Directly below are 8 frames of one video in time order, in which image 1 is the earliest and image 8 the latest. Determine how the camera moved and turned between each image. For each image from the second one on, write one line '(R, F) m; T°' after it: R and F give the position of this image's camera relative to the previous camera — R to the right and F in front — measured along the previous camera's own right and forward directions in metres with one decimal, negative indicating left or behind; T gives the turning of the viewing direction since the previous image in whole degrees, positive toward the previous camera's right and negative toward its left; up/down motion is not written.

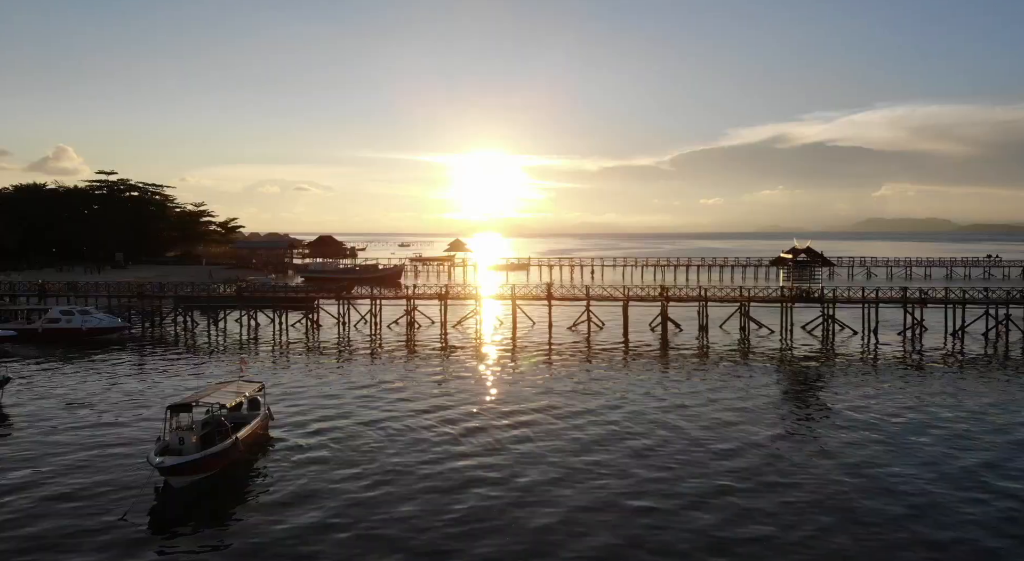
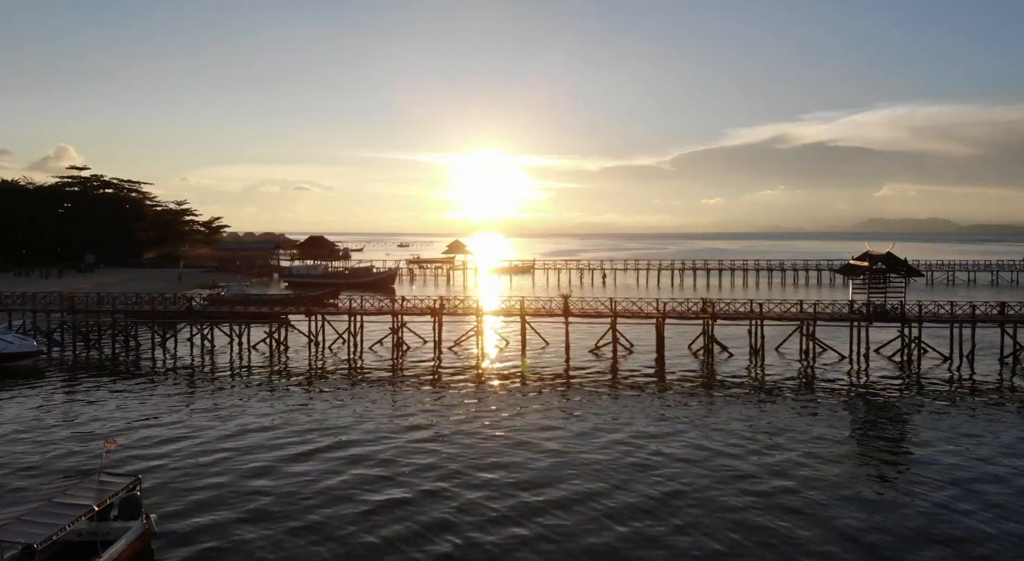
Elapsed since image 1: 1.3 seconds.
(-0.5, +9.8) m; 0°
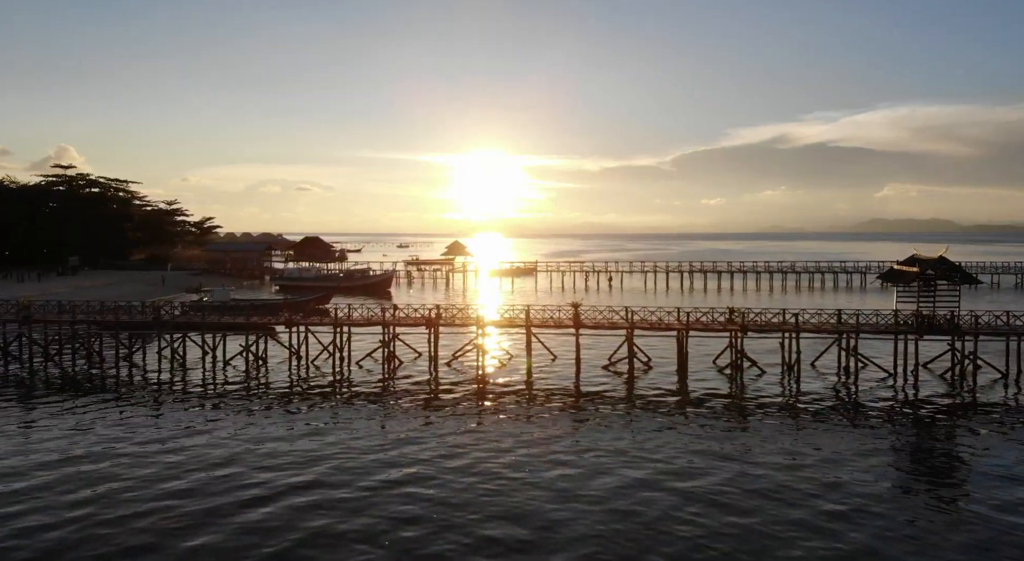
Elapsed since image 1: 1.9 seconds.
(-0.2, +4.7) m; 0°
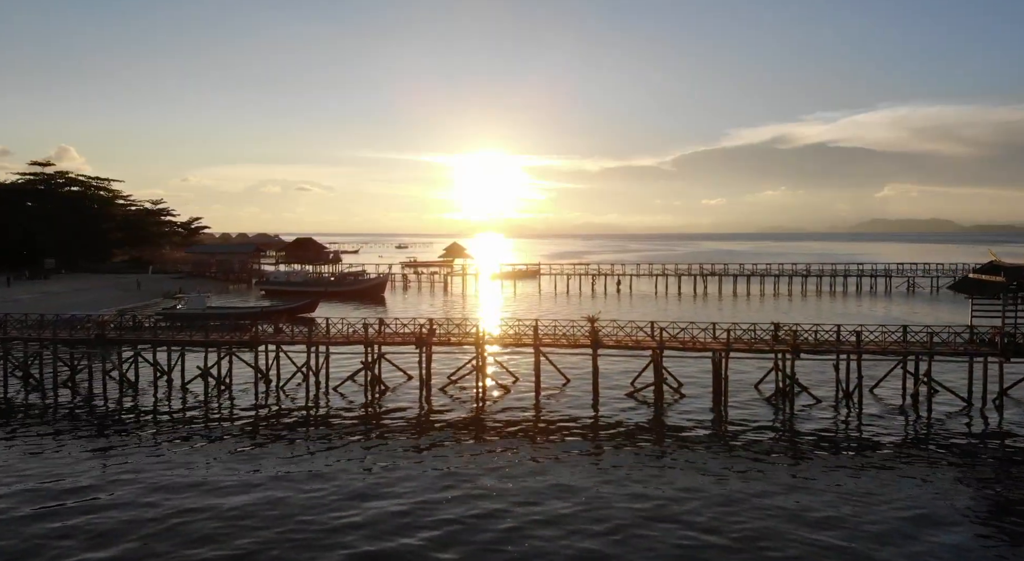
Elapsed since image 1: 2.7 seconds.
(-0.2, +6.1) m; 0°
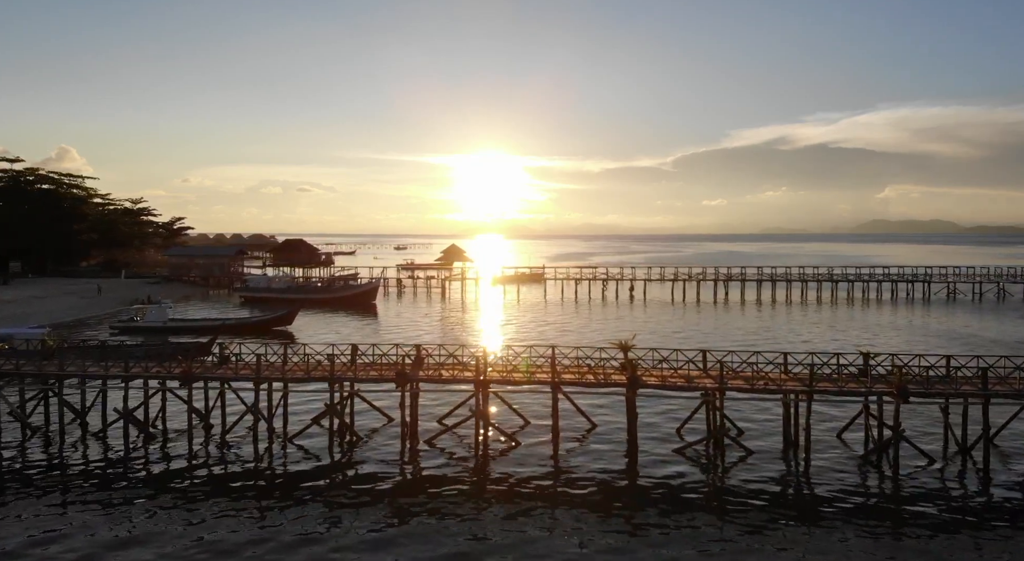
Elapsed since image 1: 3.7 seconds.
(-0.3, +8.0) m; 0°
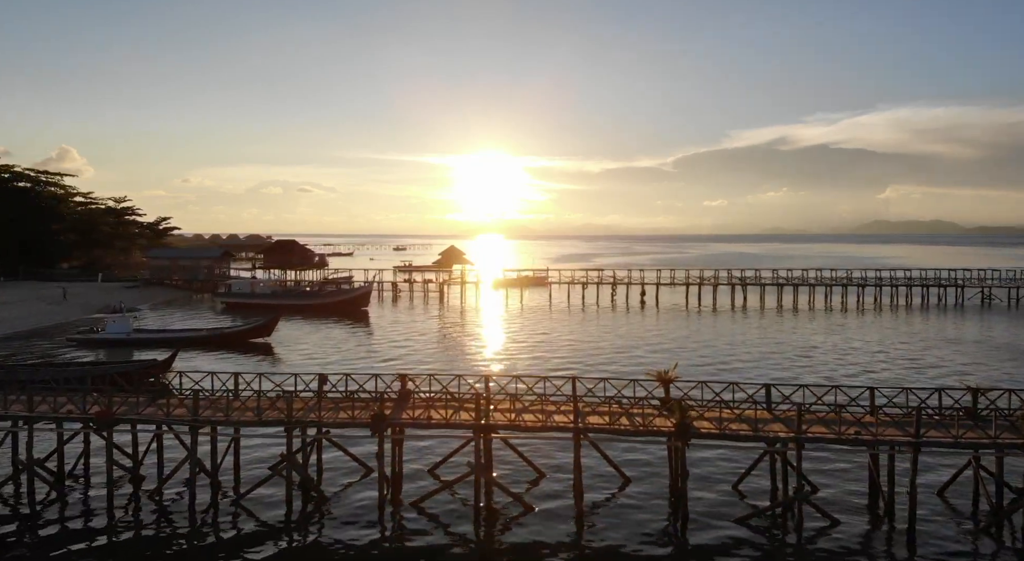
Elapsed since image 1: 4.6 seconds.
(-0.3, +5.9) m; 0°
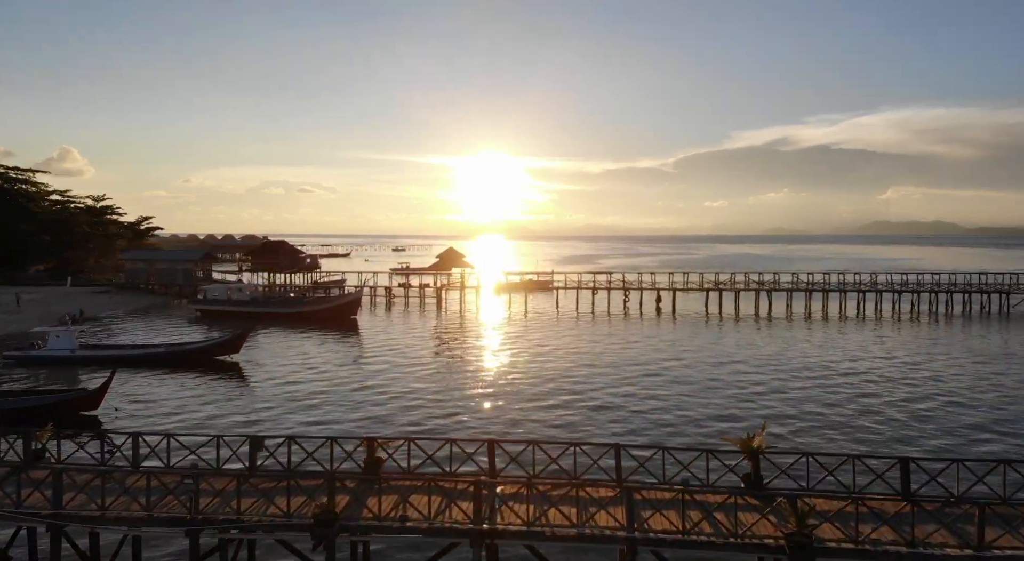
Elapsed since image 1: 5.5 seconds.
(-0.3, +6.8) m; 0°
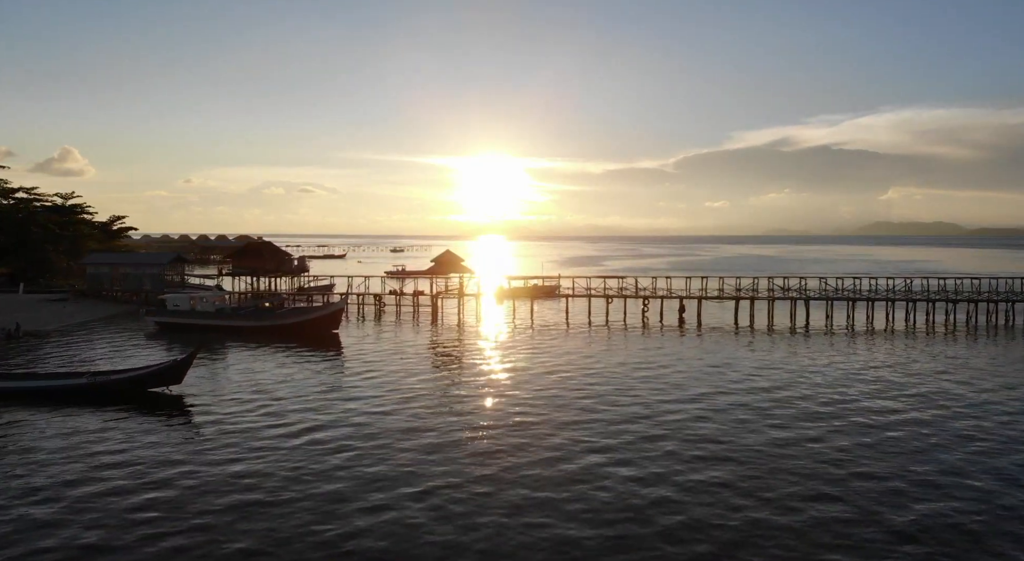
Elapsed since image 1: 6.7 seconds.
(-0.3, +8.5) m; 0°
